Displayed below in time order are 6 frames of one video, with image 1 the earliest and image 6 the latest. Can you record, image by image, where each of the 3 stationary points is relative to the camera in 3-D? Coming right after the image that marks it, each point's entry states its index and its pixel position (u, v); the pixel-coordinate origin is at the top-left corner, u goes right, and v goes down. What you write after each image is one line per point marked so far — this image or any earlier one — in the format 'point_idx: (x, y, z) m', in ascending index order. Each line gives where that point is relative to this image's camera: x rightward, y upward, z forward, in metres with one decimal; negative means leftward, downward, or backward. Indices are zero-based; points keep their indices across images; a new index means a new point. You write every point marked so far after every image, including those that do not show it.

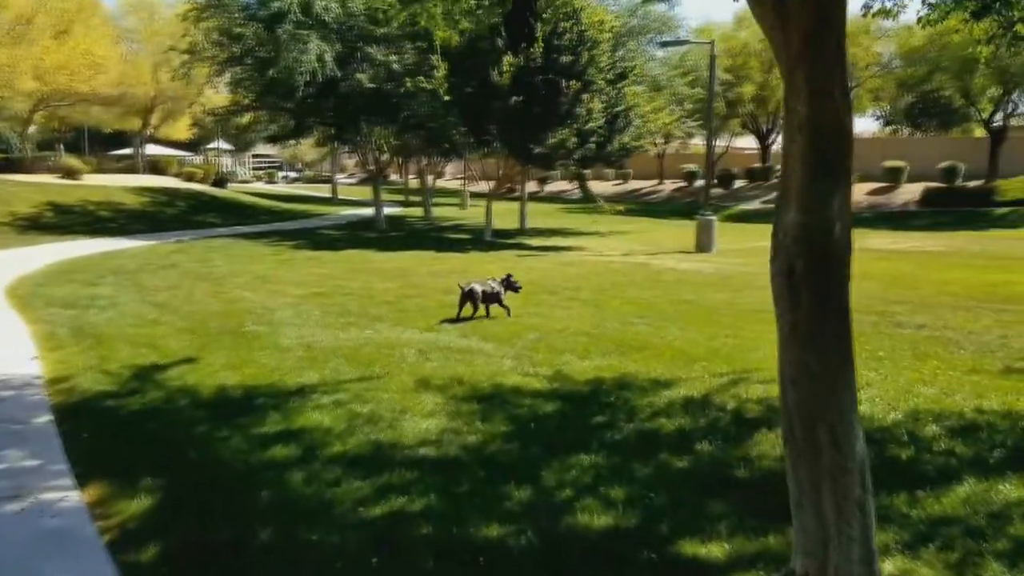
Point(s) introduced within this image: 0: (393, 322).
0: (-1.5, -0.4, +11.6) m
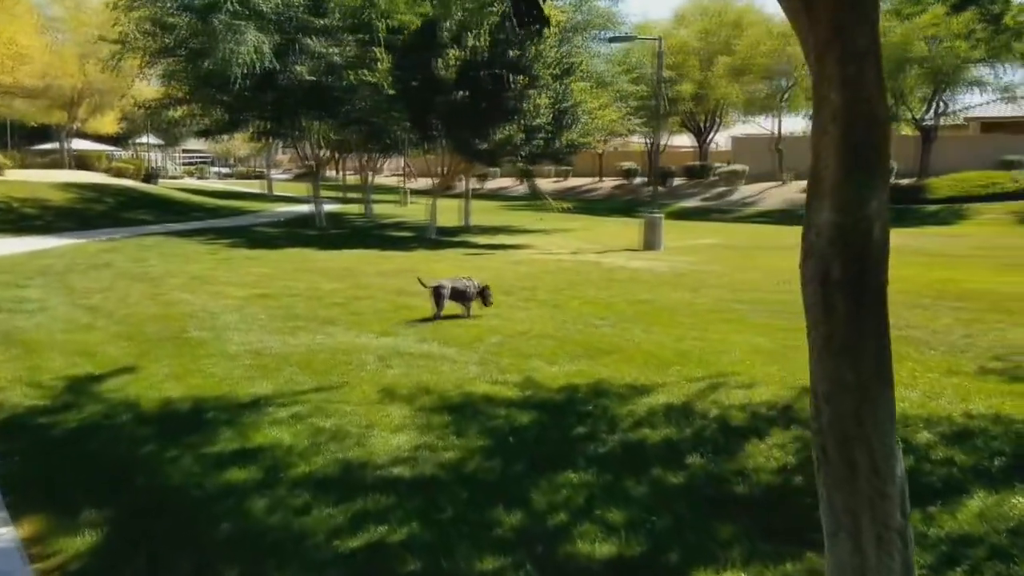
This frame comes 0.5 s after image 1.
0: (-1.9, -0.4, +11.0) m
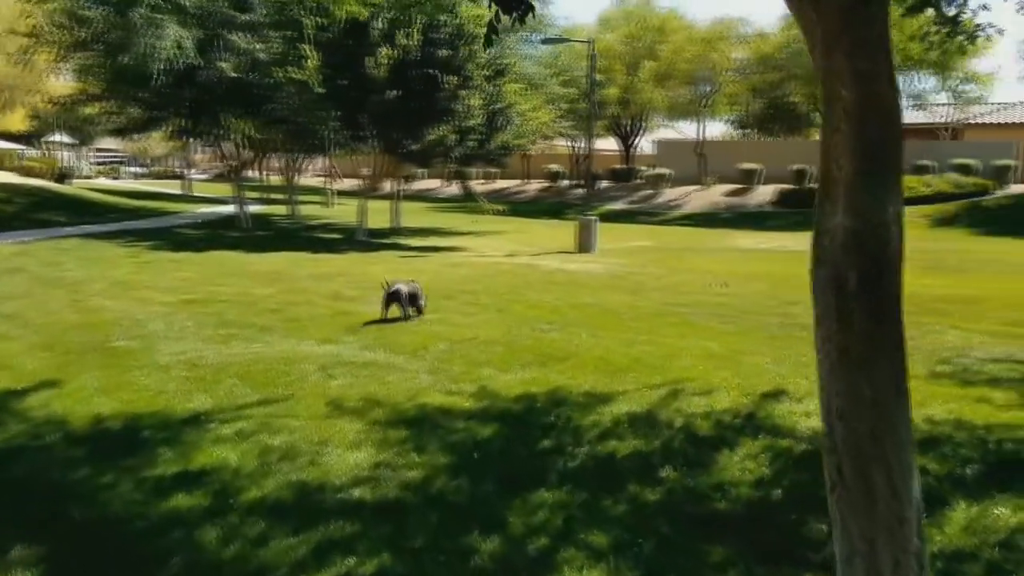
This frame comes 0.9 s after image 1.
0: (-2.6, -0.5, +10.5) m
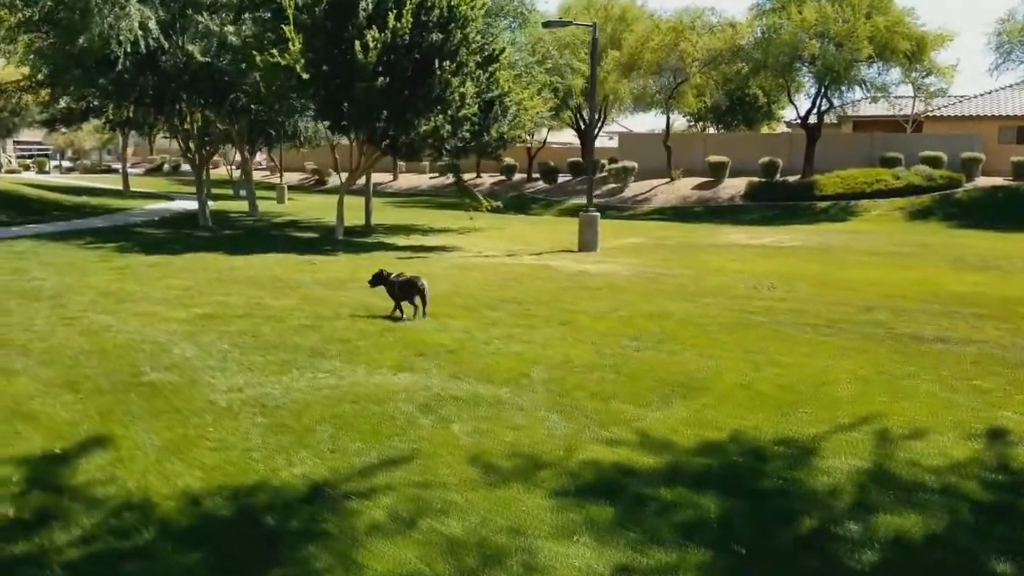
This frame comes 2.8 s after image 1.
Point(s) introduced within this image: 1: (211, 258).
0: (-1.6, -0.7, +8.9) m
1: (-5.9, +0.6, +18.4) m
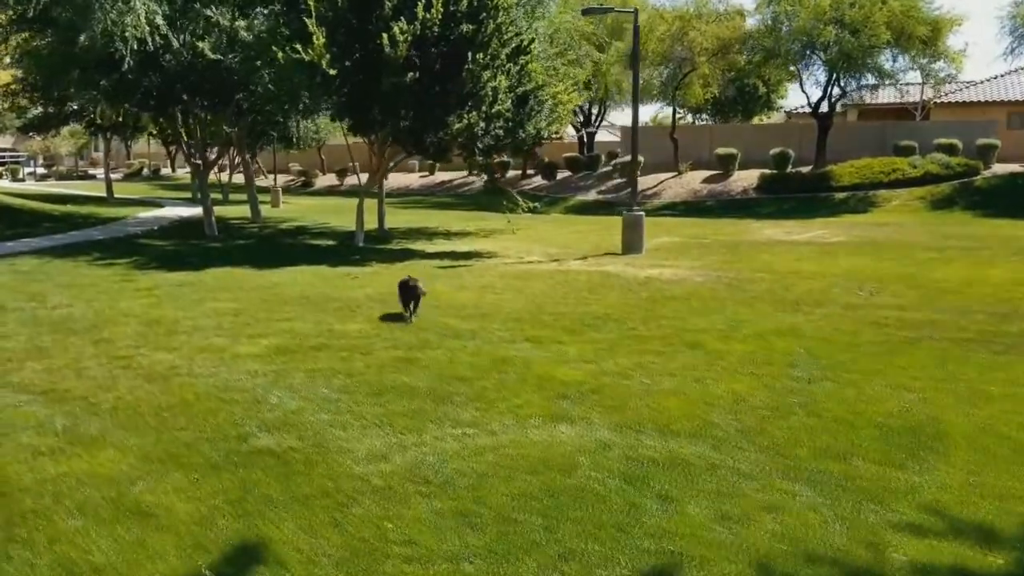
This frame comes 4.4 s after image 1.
0: (-0.3, -0.9, +7.4) m
1: (-4.8, +0.2, +16.9) m
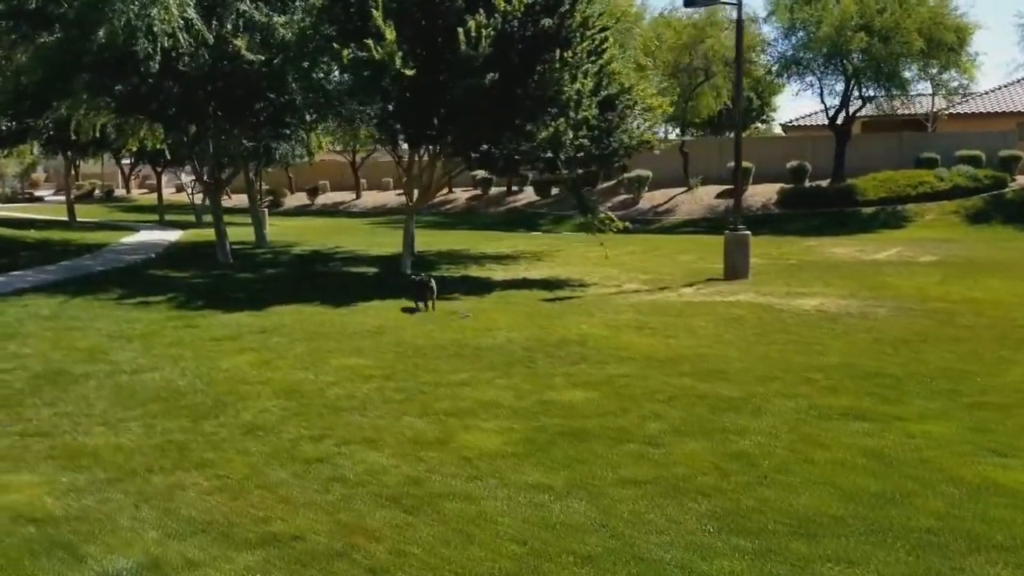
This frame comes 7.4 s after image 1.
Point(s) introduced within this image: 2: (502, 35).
0: (+2.4, -1.3, +4.6) m
1: (-2.7, -0.4, +13.8) m
2: (-0.3, +4.8, +17.9) m
